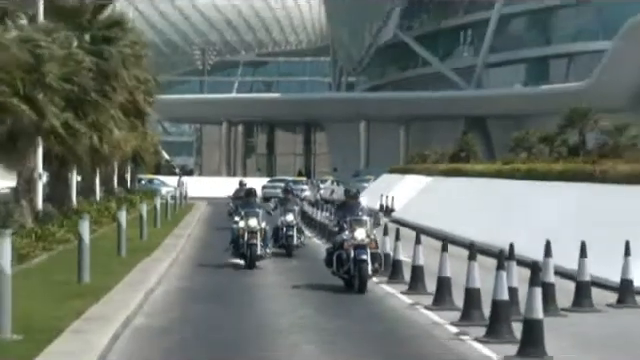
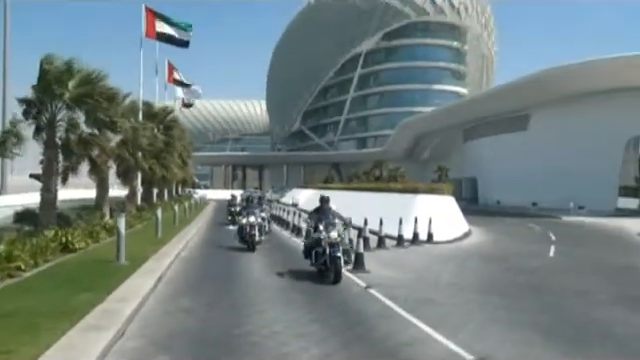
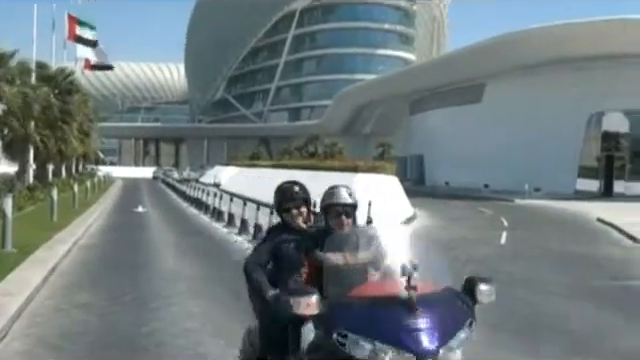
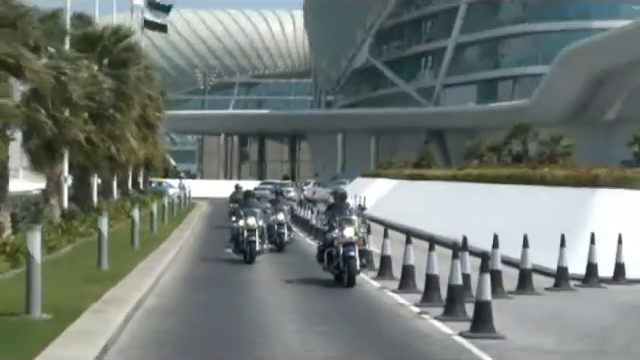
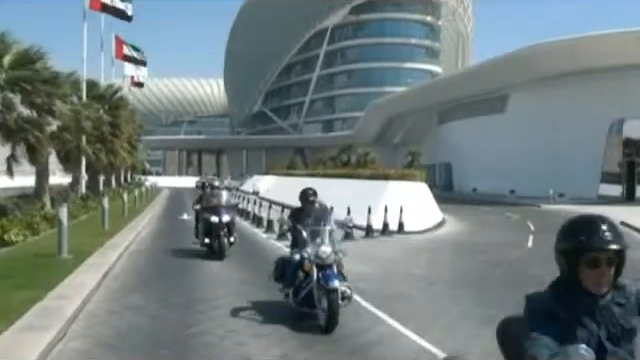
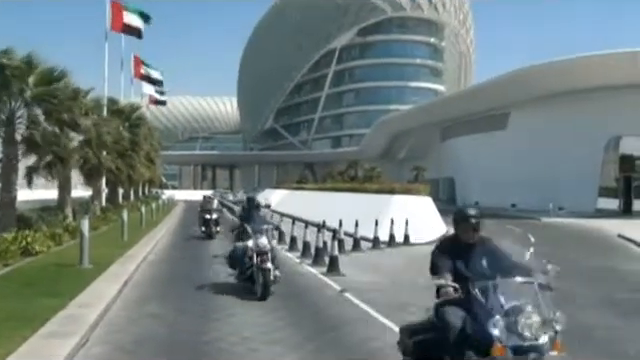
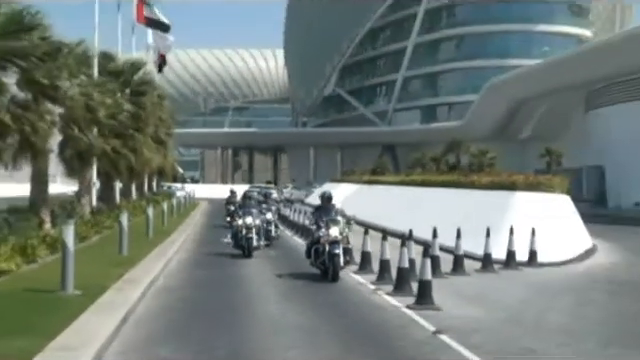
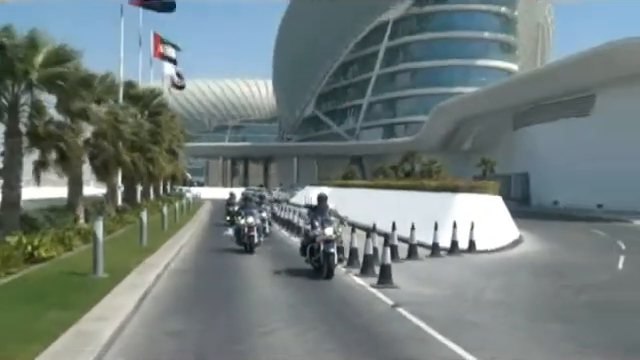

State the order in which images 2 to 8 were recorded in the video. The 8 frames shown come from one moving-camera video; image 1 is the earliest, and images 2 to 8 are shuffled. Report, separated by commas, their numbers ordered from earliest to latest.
4, 7, 8, 2, 6, 5, 3
